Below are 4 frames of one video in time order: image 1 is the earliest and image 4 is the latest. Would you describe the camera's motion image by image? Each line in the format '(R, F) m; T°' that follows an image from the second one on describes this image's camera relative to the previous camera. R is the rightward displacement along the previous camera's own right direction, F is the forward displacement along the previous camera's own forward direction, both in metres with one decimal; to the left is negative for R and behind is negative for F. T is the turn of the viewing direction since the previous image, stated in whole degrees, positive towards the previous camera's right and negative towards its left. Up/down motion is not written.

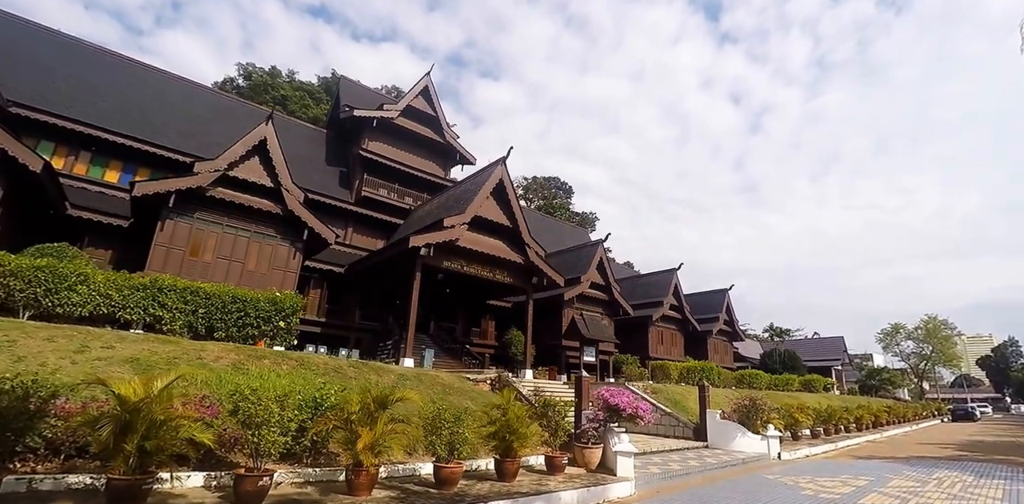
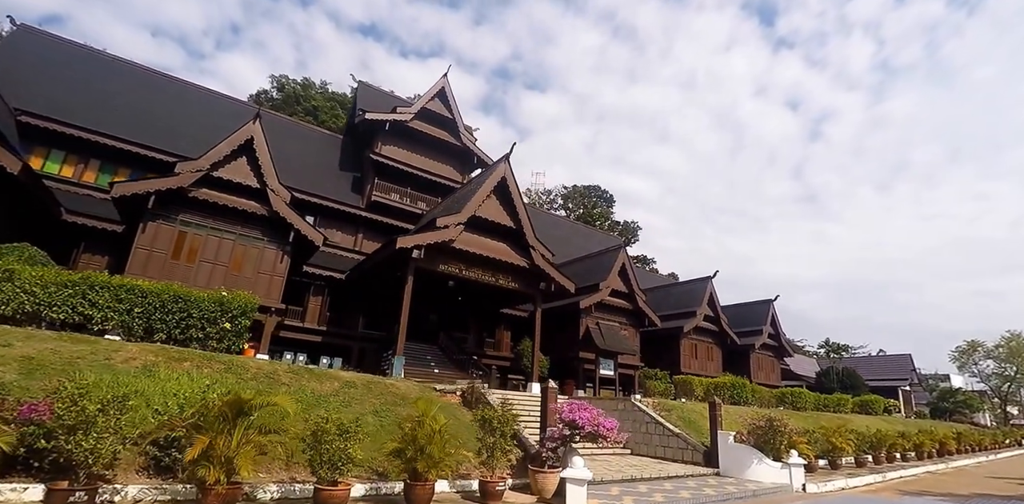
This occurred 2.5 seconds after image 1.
(+1.7, +1.3) m; -6°
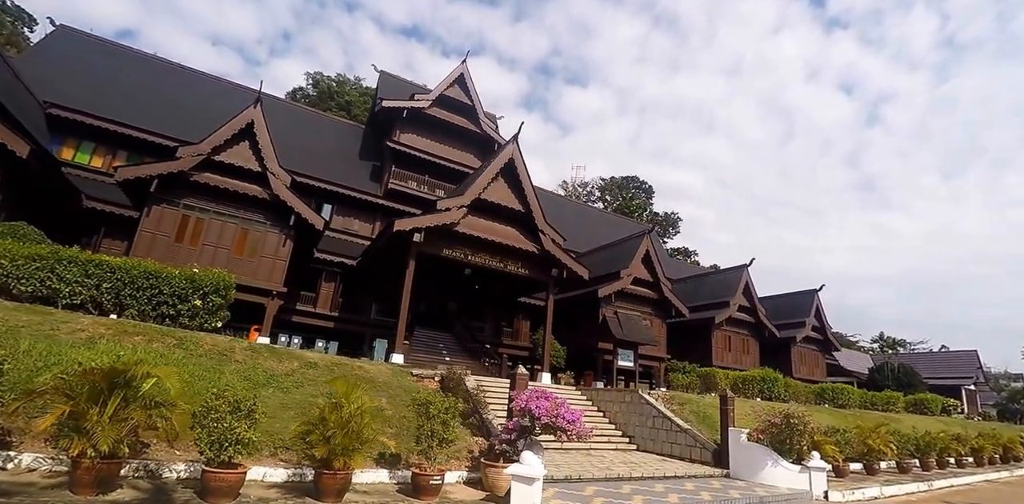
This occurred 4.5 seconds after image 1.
(+1.3, +0.9) m; -5°
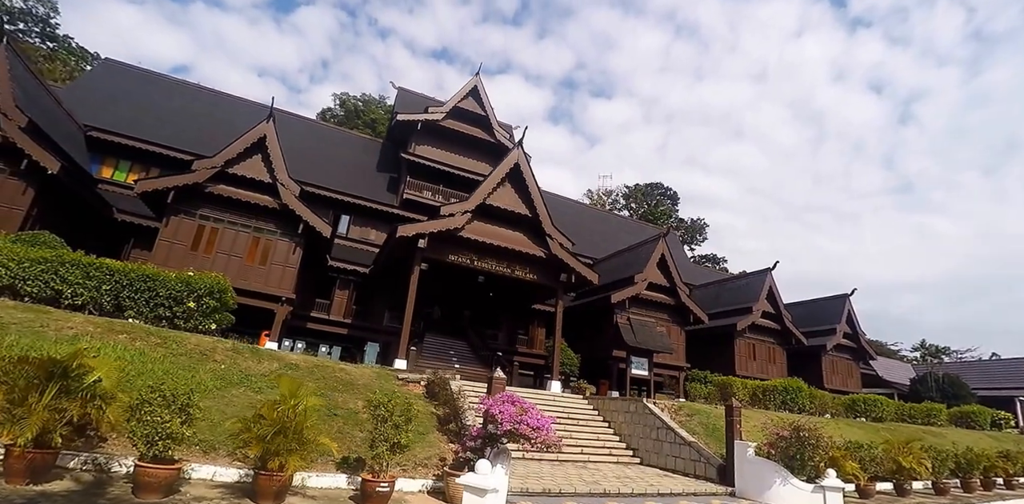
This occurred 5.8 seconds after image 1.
(+0.9, +0.3) m; -4°
